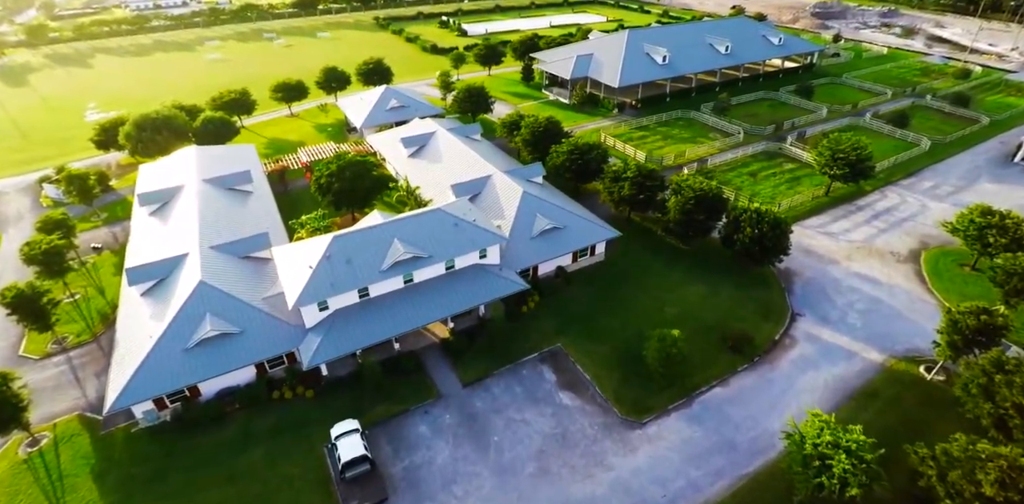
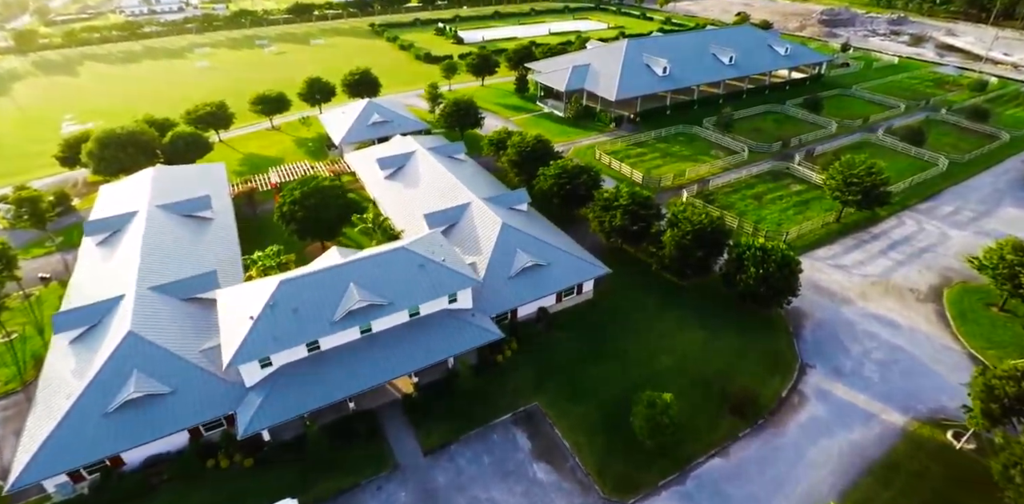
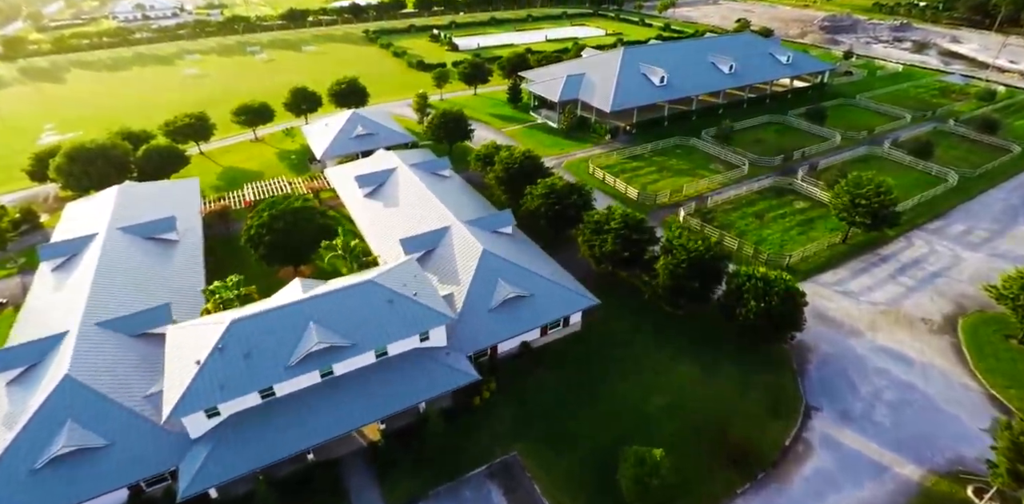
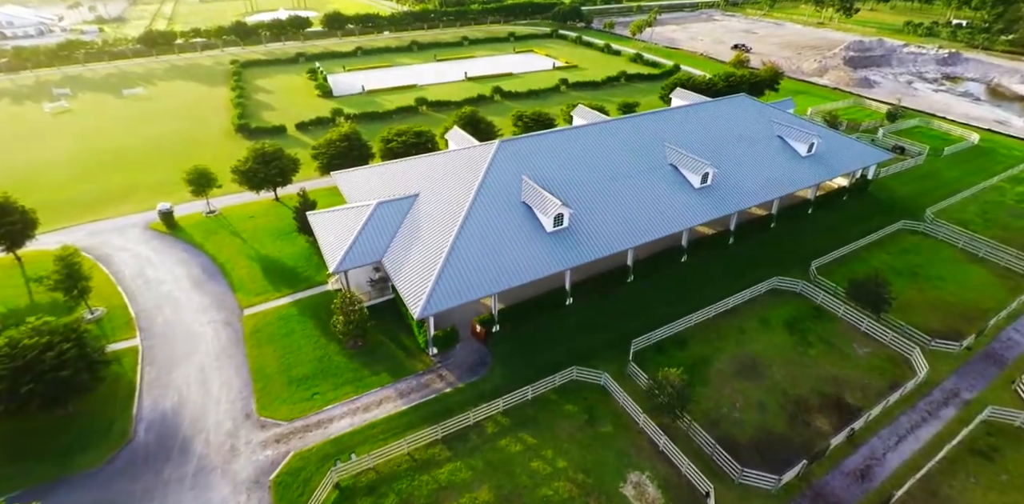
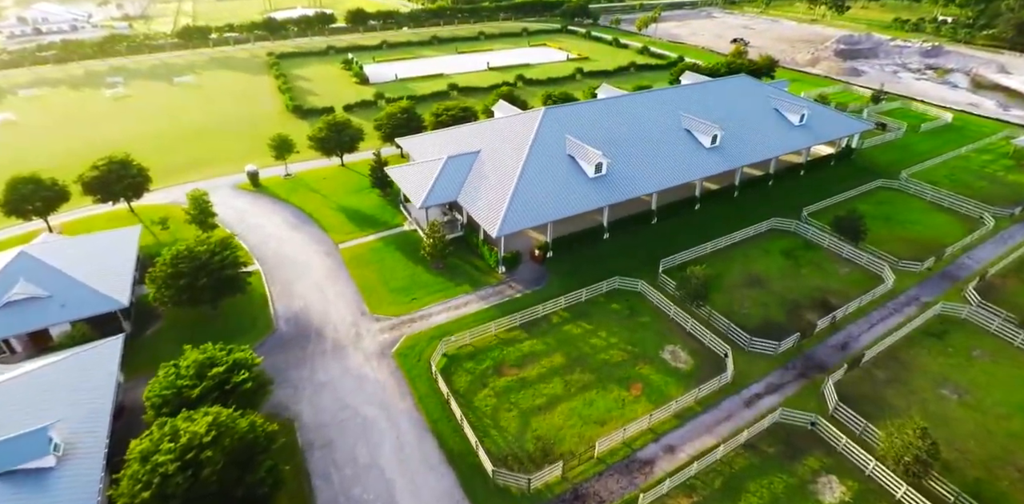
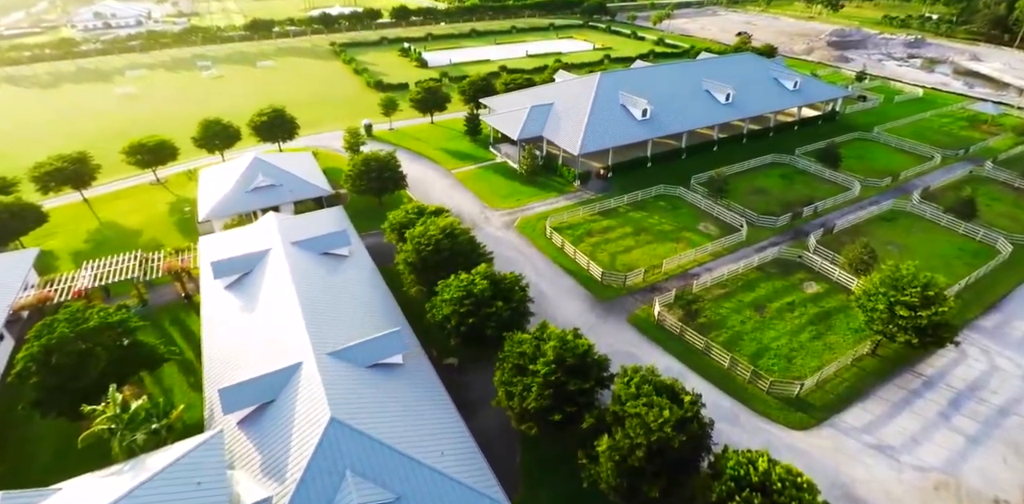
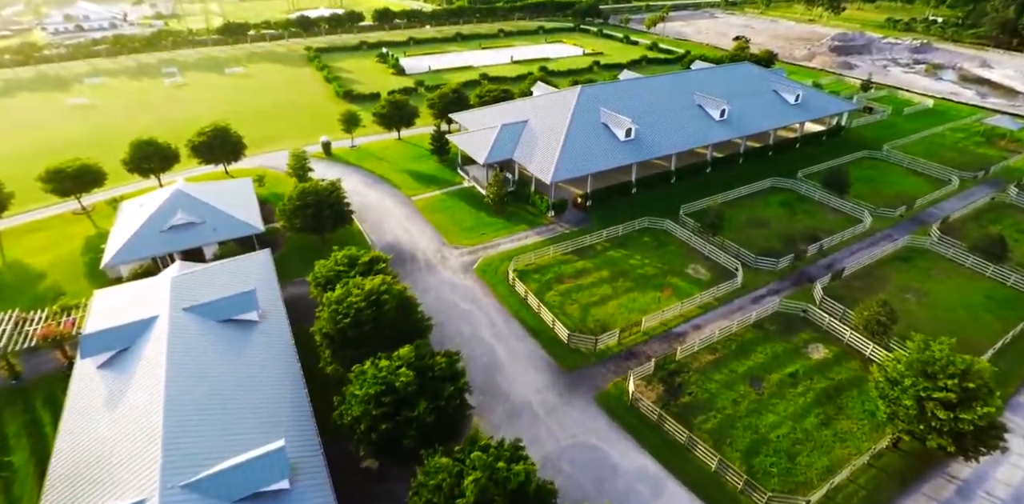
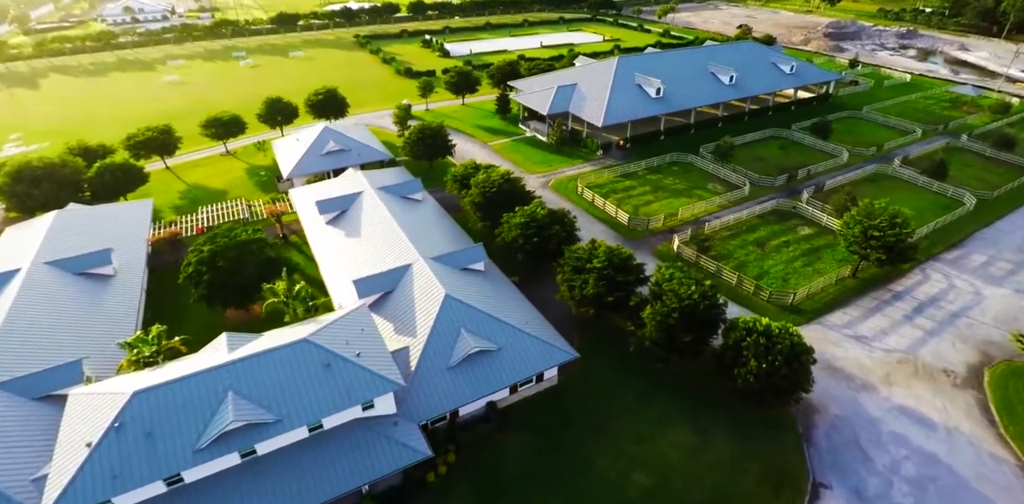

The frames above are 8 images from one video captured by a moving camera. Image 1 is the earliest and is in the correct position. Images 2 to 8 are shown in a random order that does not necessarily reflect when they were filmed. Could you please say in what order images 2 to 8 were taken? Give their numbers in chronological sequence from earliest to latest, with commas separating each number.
2, 3, 8, 6, 7, 5, 4
